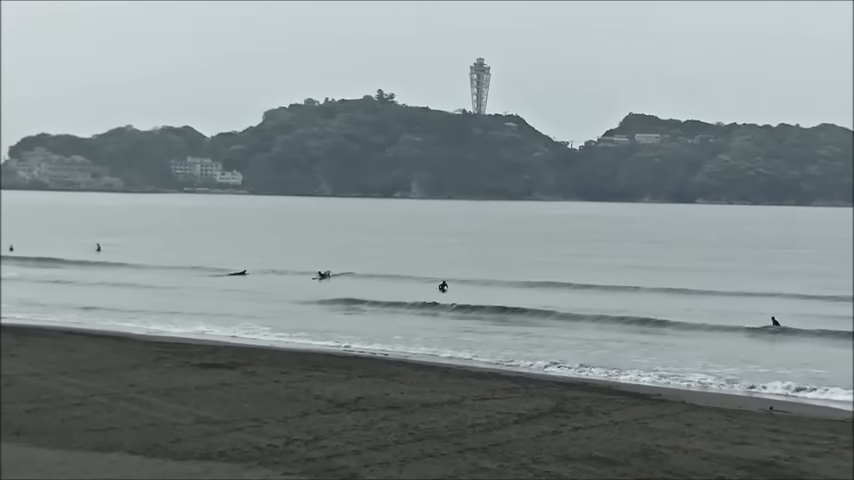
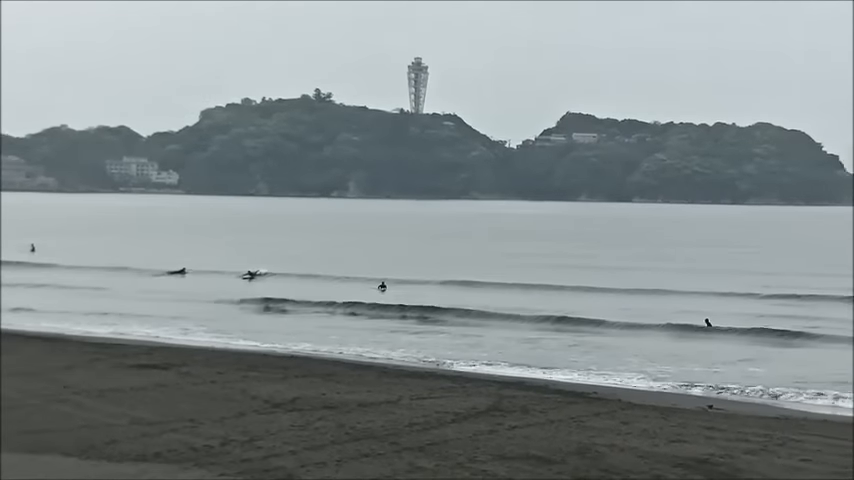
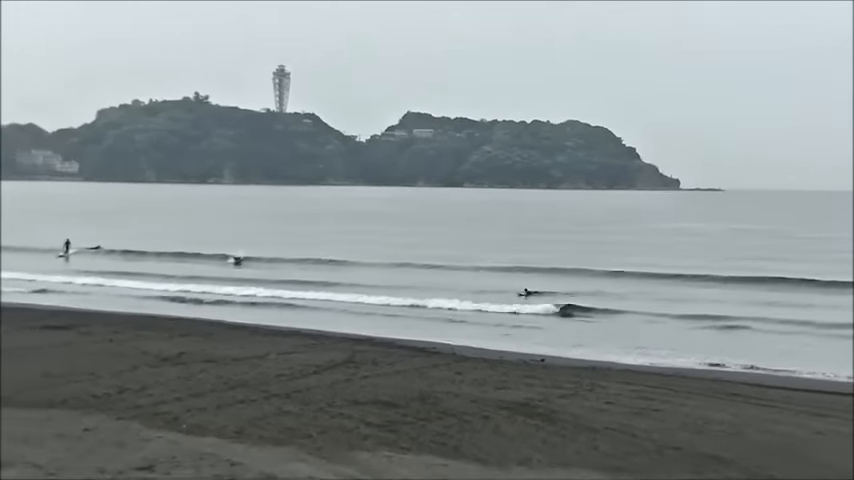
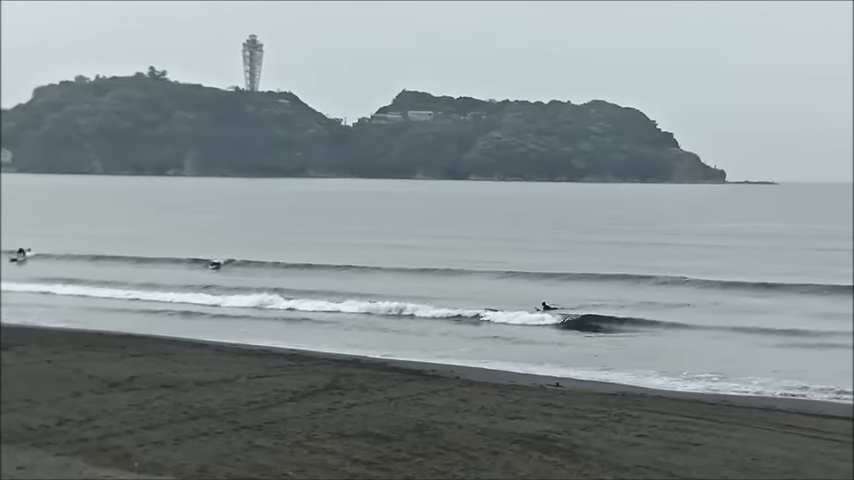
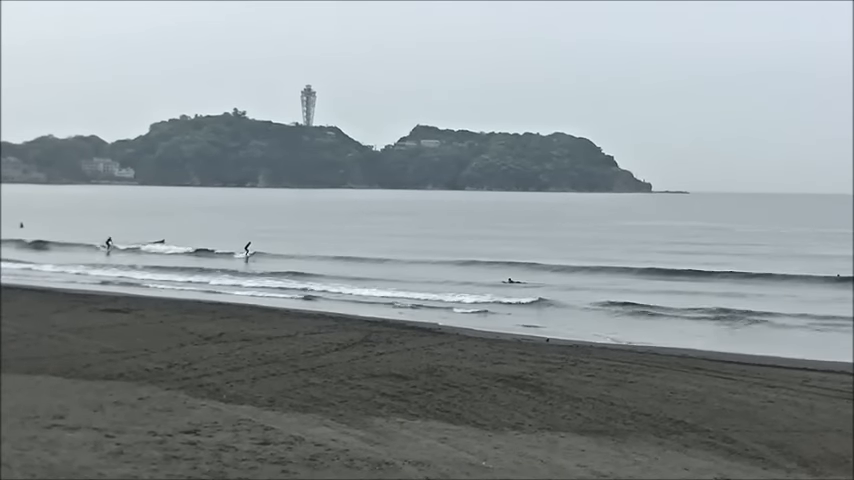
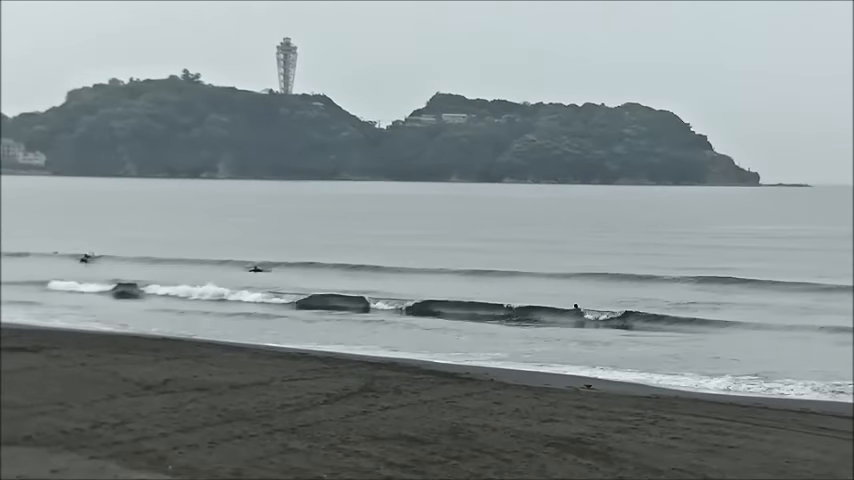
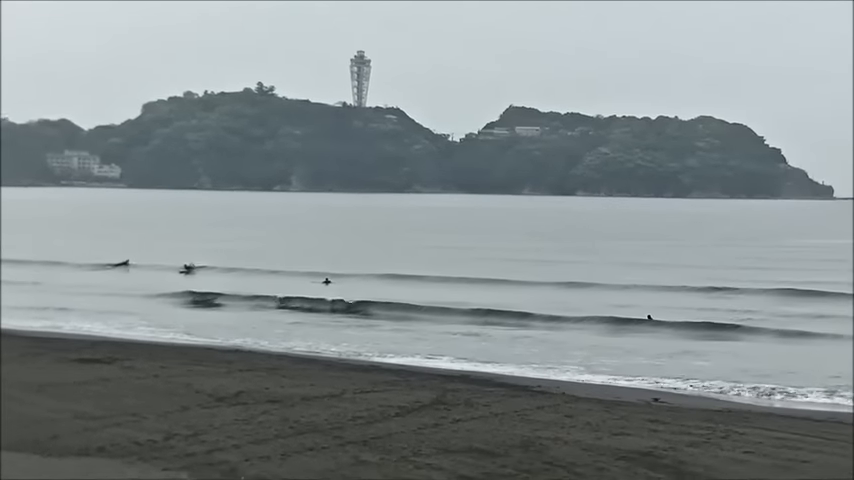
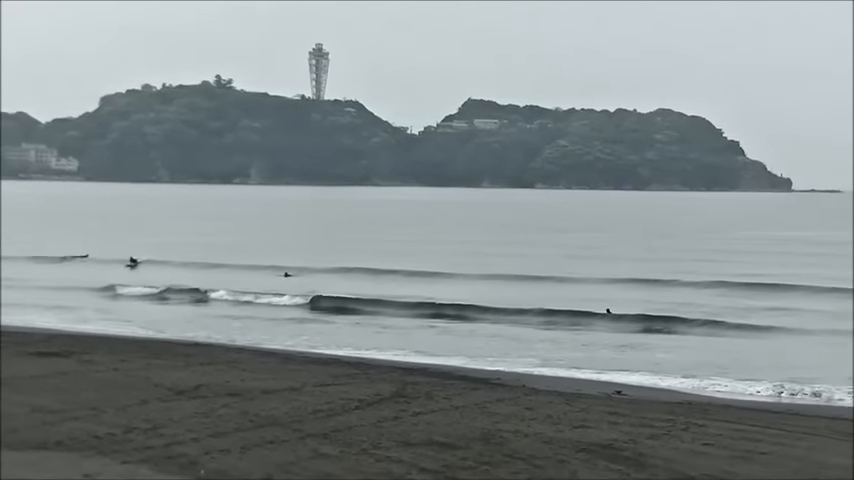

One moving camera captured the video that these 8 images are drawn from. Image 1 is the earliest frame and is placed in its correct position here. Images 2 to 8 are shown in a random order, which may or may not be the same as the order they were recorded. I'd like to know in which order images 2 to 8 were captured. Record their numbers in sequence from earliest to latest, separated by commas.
2, 7, 8, 6, 4, 3, 5
